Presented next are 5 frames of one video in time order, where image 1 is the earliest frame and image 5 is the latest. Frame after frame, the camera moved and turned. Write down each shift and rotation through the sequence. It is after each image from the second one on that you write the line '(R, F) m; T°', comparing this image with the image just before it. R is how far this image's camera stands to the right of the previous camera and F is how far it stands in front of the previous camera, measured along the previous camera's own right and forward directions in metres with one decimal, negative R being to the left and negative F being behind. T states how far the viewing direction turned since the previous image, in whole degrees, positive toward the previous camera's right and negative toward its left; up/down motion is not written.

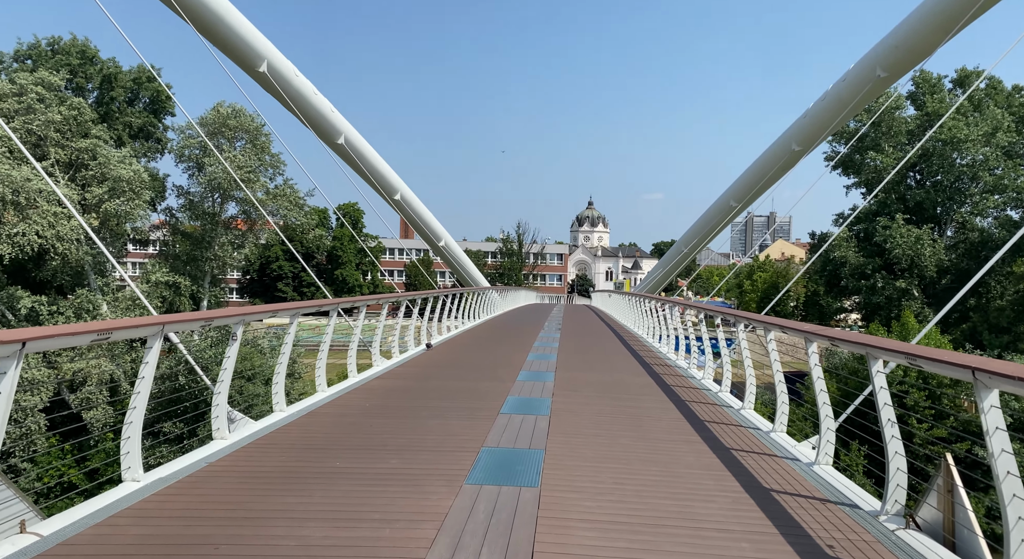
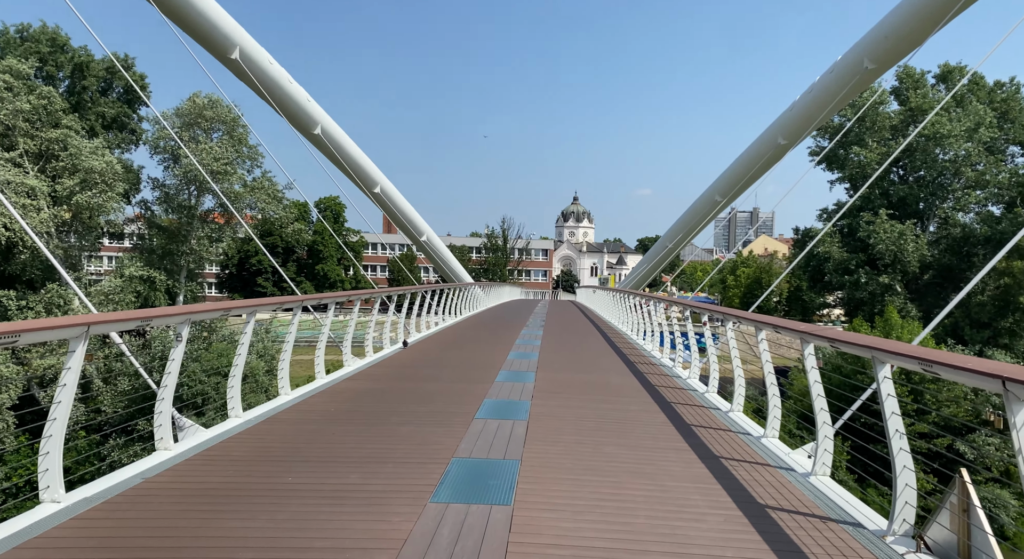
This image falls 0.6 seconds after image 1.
(+0.1, +0.3) m; +2°
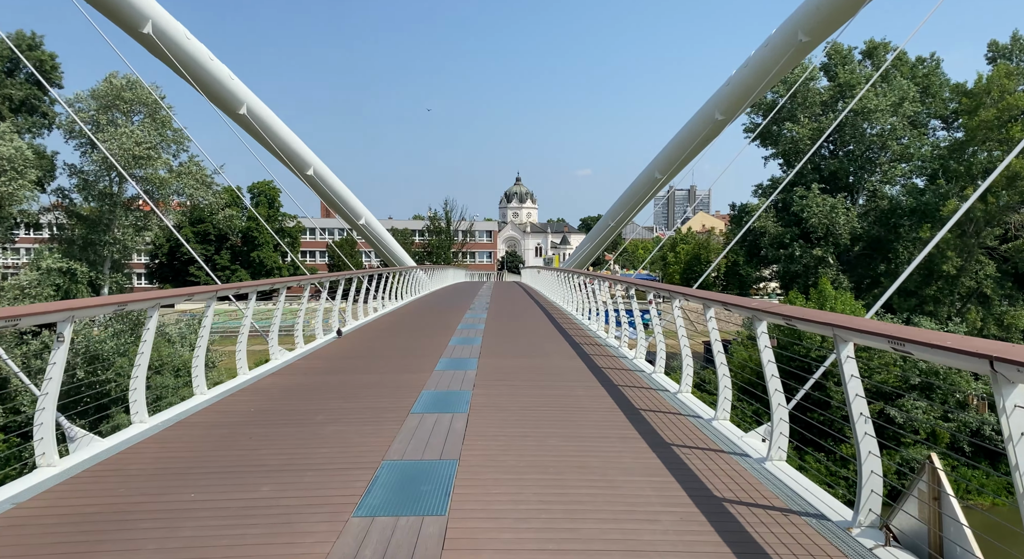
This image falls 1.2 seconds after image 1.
(+0.1, +0.3) m; +5°
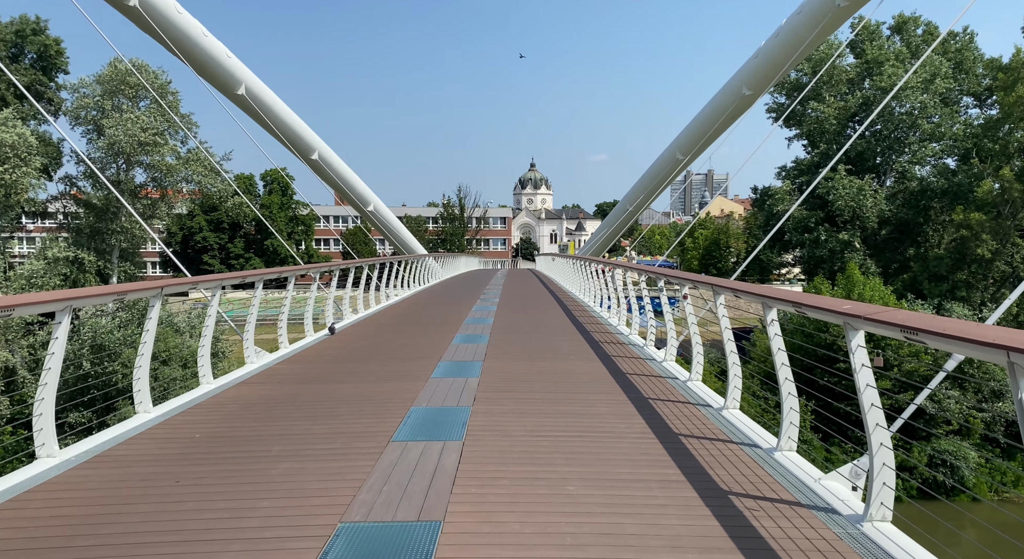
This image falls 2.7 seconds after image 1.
(0.0, +0.7) m; -1°
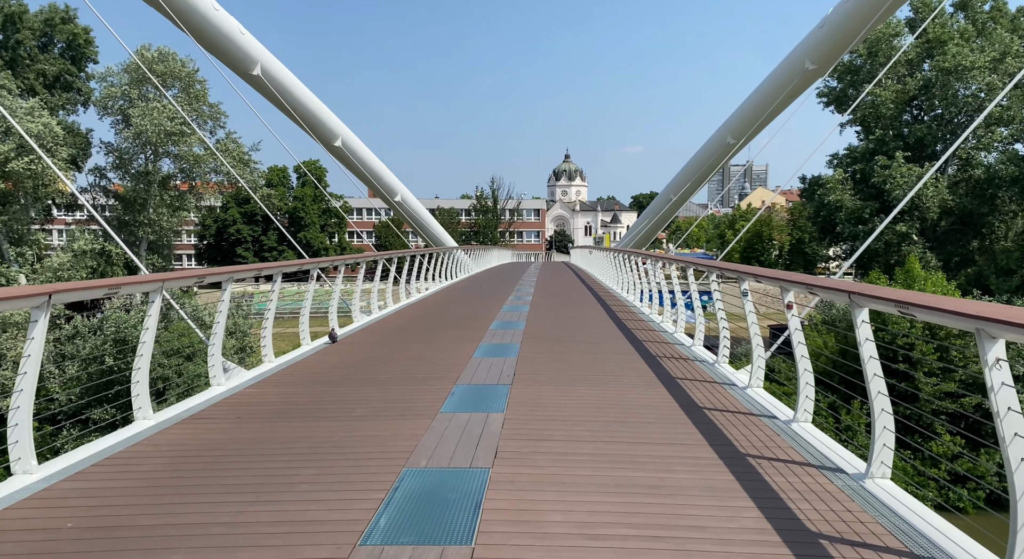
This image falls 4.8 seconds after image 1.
(0.0, +1.1) m; -3°
